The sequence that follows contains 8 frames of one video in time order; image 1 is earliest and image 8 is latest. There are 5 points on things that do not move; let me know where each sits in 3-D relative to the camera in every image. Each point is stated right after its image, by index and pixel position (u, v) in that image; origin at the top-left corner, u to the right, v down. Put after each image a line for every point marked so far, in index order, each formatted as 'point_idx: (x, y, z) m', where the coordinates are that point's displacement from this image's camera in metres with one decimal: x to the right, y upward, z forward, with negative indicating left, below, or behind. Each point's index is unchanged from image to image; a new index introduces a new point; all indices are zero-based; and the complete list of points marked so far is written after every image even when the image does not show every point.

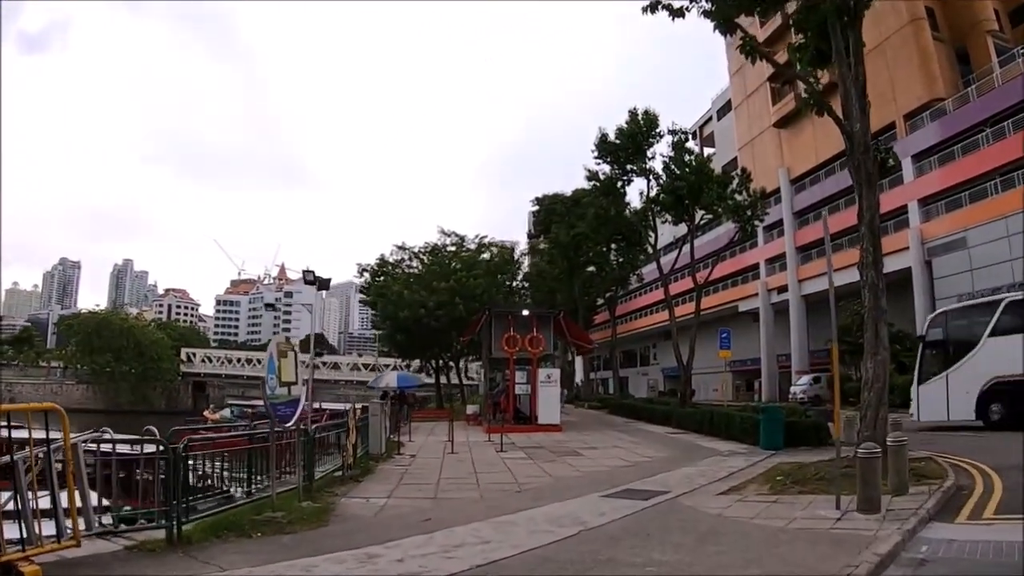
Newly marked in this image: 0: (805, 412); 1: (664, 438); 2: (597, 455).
0: (+6.6, -2.8, +16.7) m
1: (+4.0, -3.9, +19.0) m
2: (+1.8, -3.5, +15.1) m
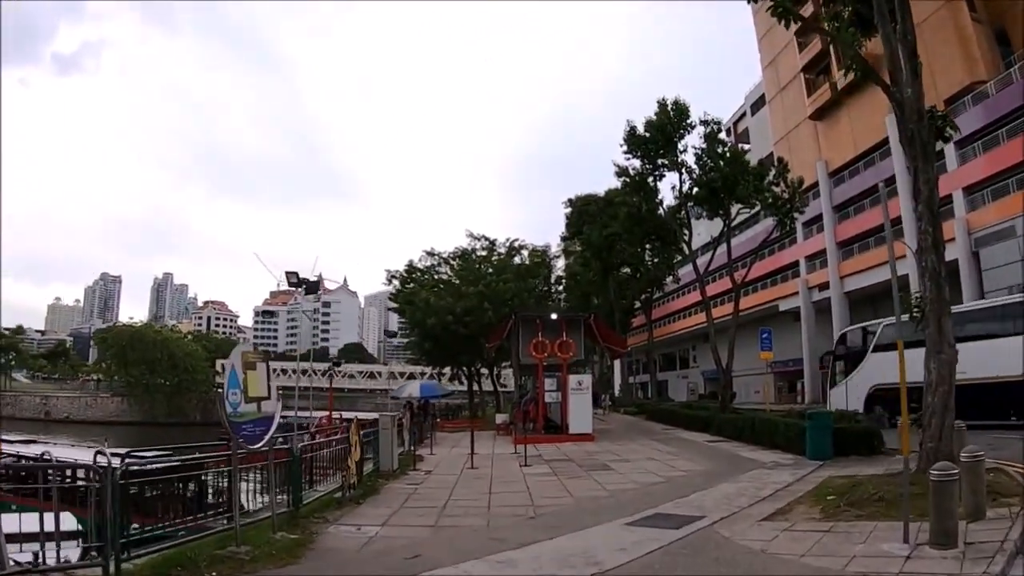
0: (+7.1, -2.7, +15.3) m
1: (+4.6, -3.9, +17.7) m
2: (+2.2, -3.5, +13.9) m
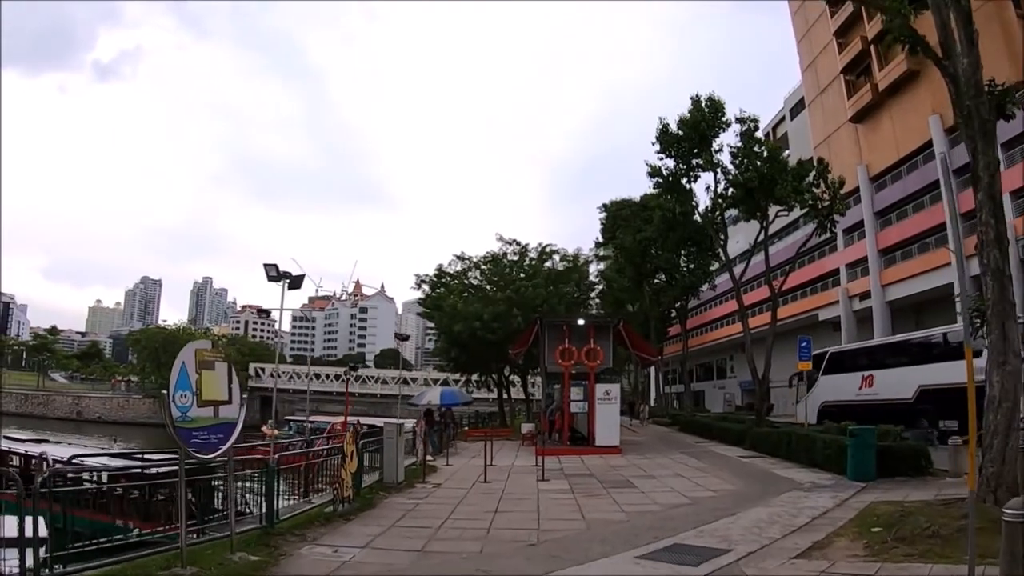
0: (+7.4, -2.8, +14.0) m
1: (+5.0, -4.0, +16.5) m
2: (+2.4, -3.5, +12.8) m
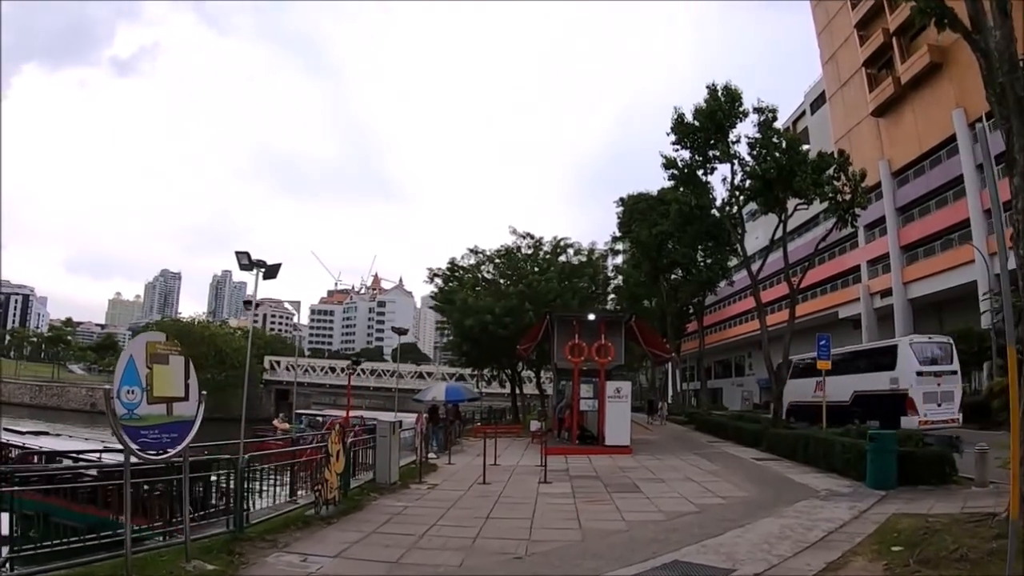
0: (+7.5, -2.7, +13.2) m
1: (+5.1, -3.9, +15.7) m
2: (+2.4, -3.4, +12.1) m
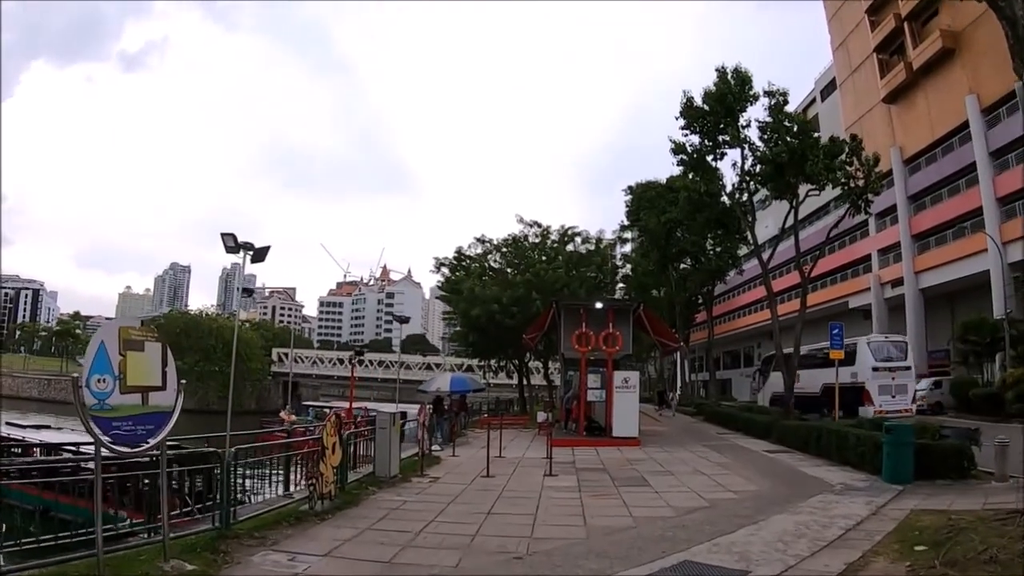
0: (+7.5, -2.5, +12.7) m
1: (+5.2, -3.6, +15.3) m
2: (+2.5, -3.2, +11.7) m
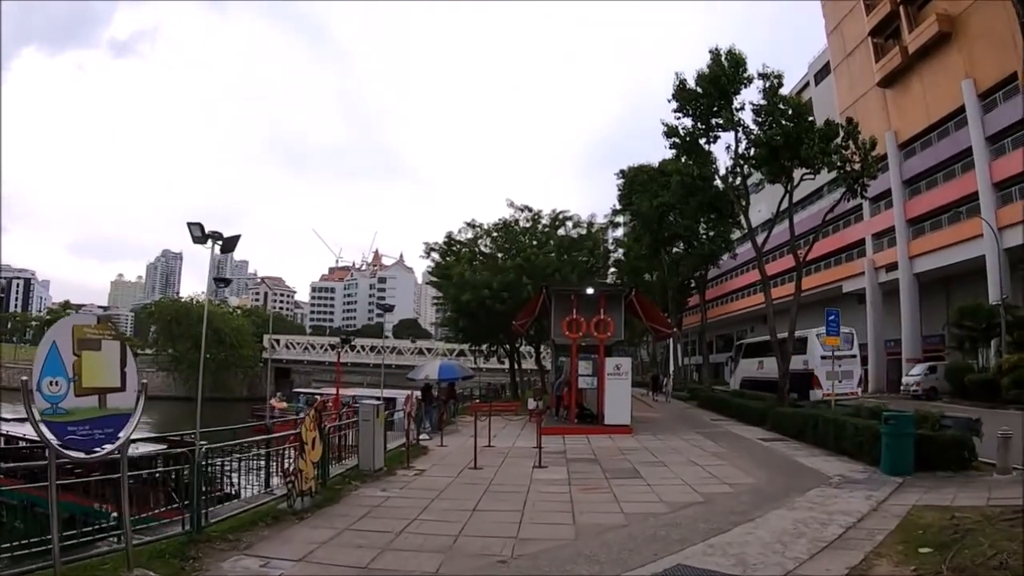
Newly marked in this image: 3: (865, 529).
0: (+7.3, -2.2, +12.4) m
1: (+5.0, -3.3, +15.0) m
2: (+2.3, -3.0, +11.4) m
3: (+3.5, -2.4, +7.3) m
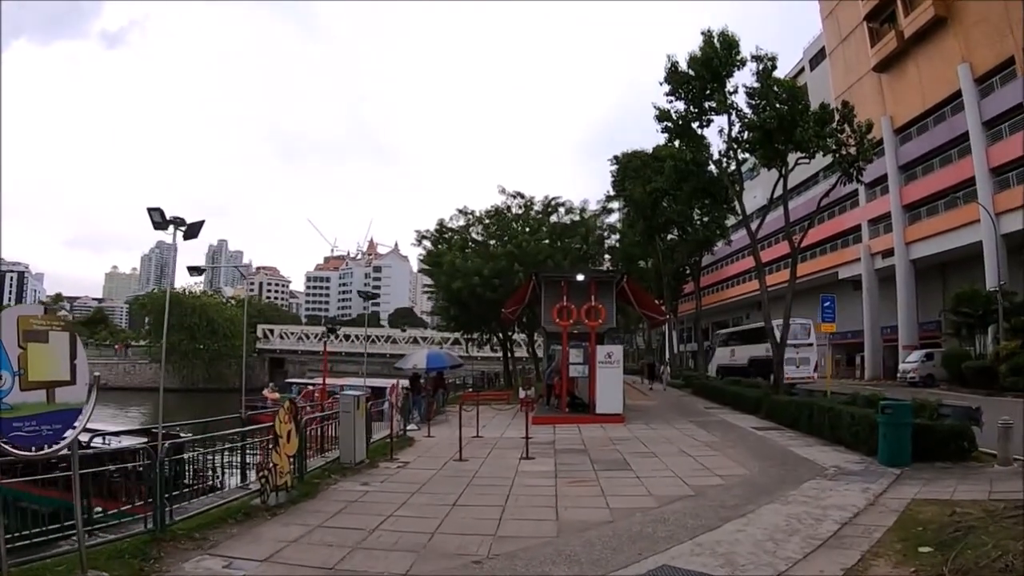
0: (+7.1, -2.0, +12.1) m
1: (+4.7, -3.0, +14.7) m
2: (+2.1, -2.8, +11.1) m
3: (+3.3, -2.3, +6.9) m
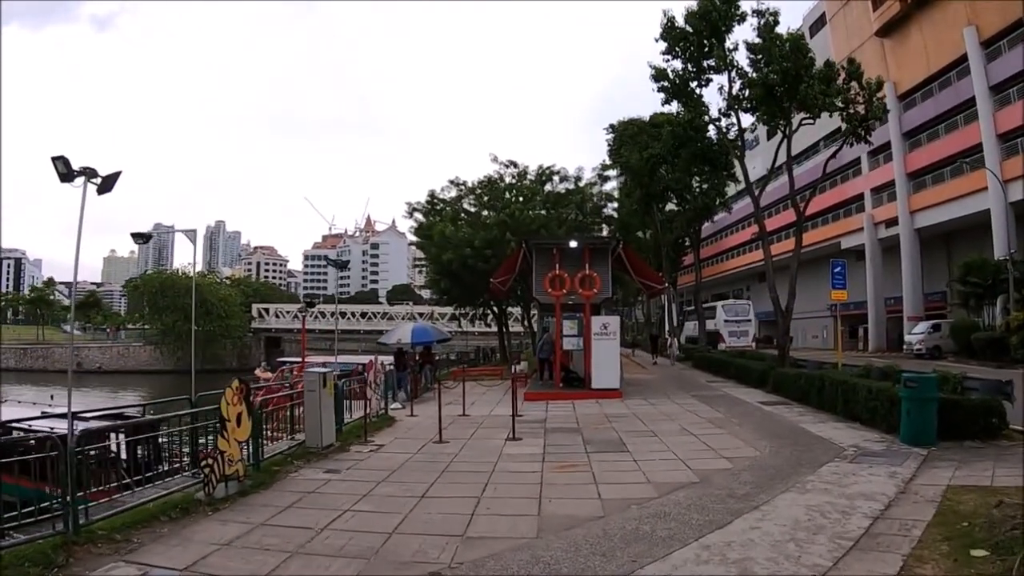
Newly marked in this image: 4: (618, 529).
0: (+6.8, -1.4, +11.0) m
1: (+4.5, -2.4, +13.6) m
2: (+1.8, -2.3, +10.0) m
3: (+3.1, -1.9, +5.8) m
4: (+0.9, -2.0, +5.9) m
